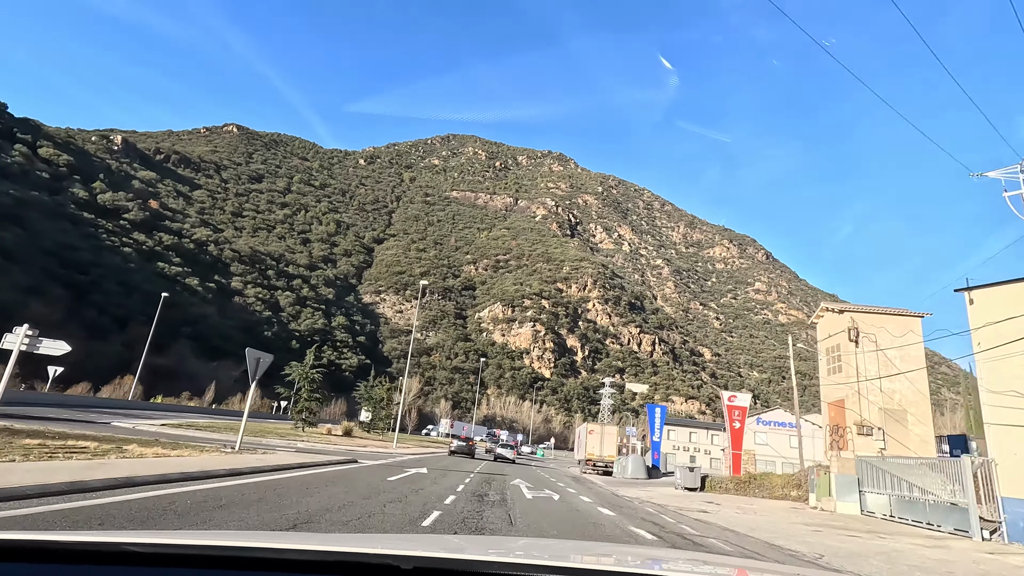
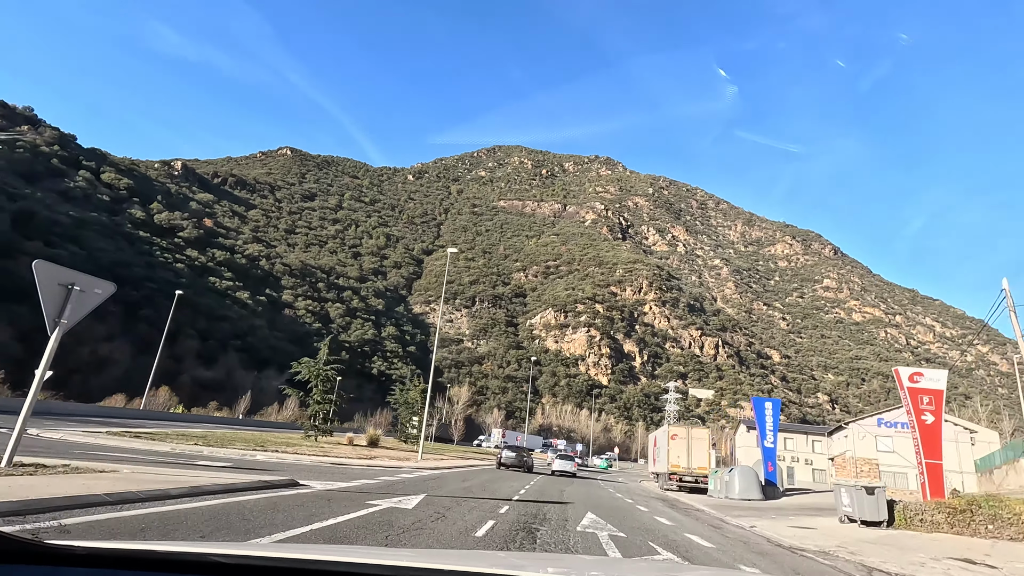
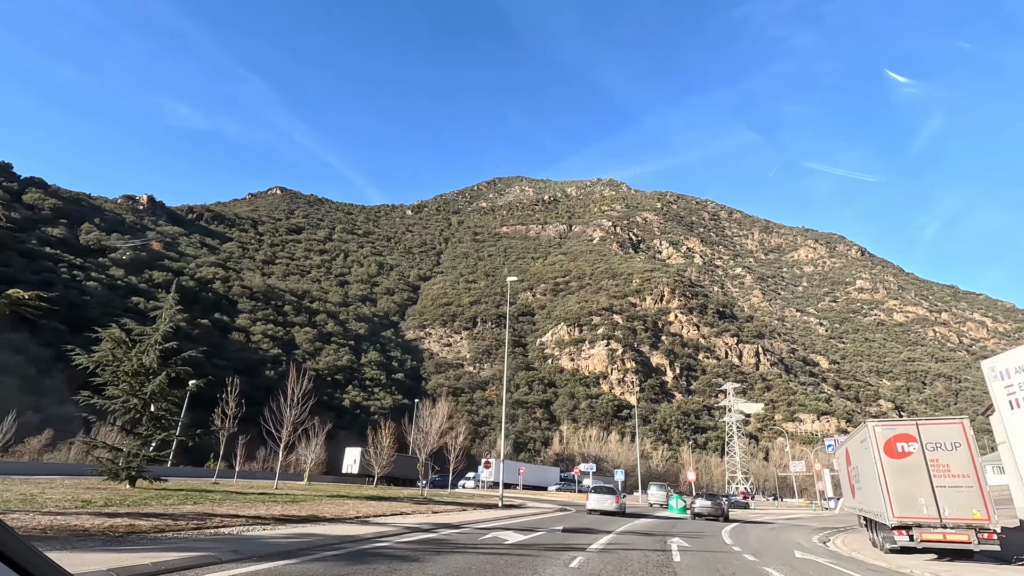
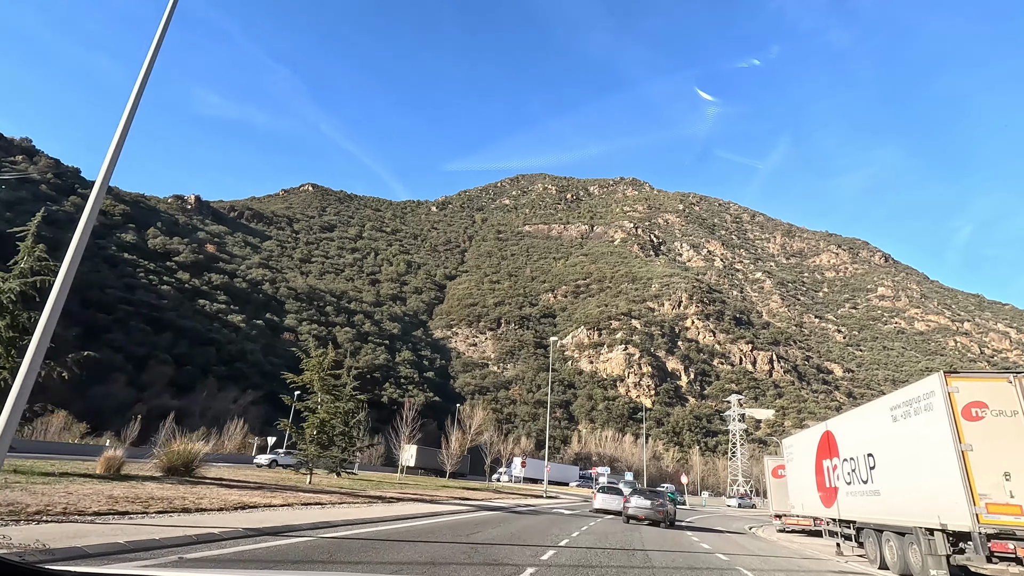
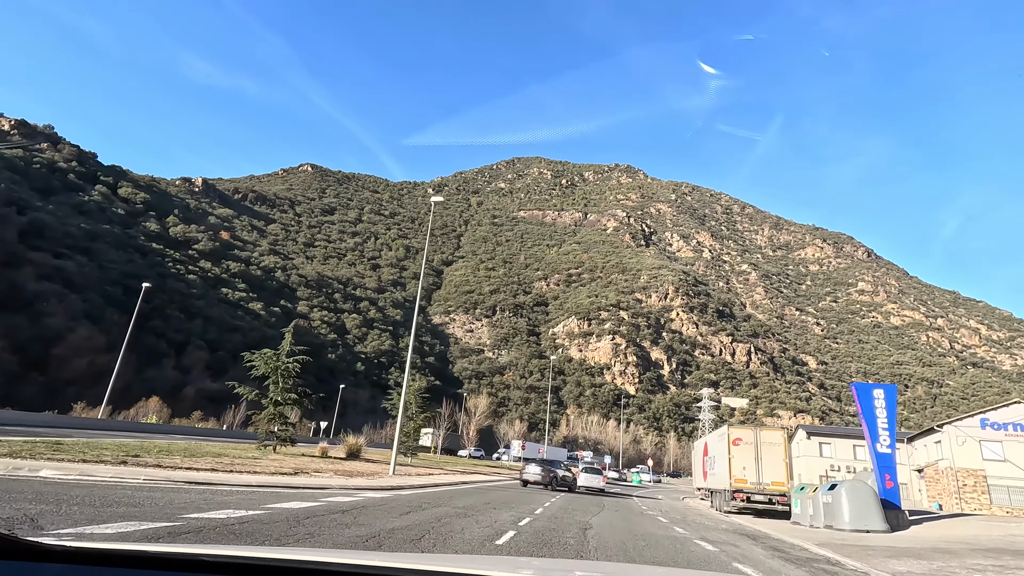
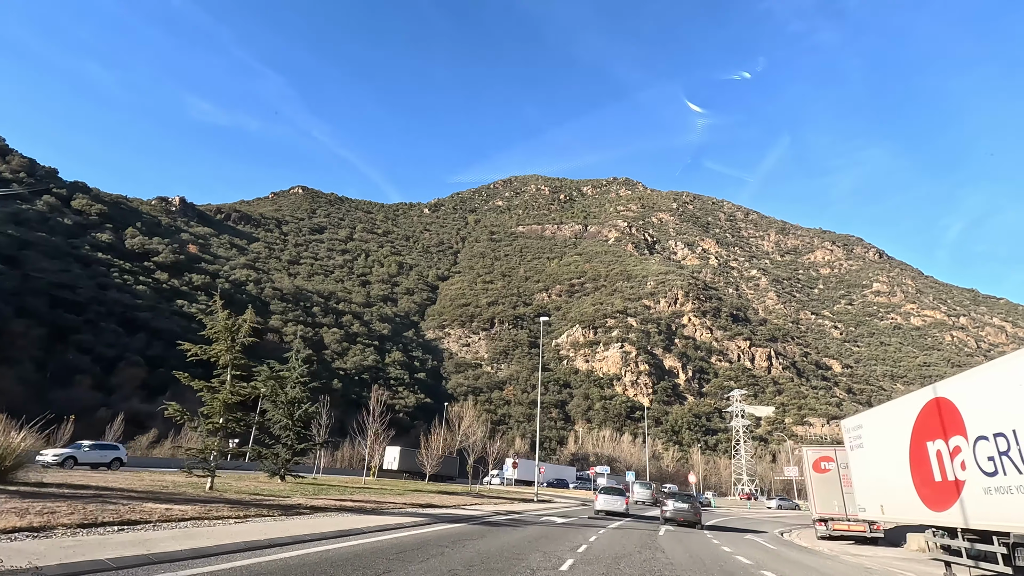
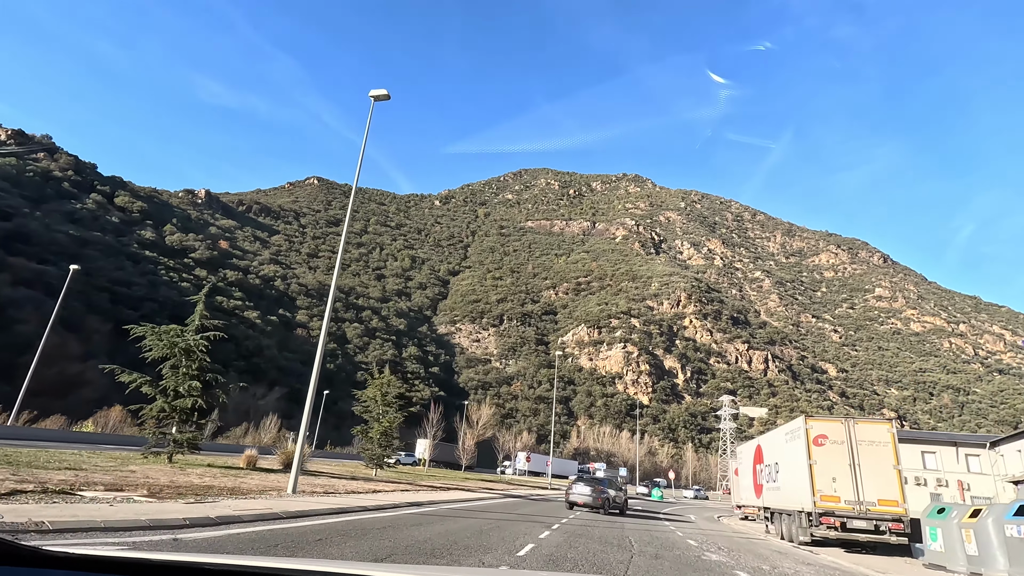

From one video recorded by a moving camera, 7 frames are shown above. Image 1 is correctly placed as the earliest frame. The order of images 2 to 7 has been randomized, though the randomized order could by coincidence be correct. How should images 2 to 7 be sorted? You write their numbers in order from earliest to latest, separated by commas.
2, 5, 7, 4, 6, 3
